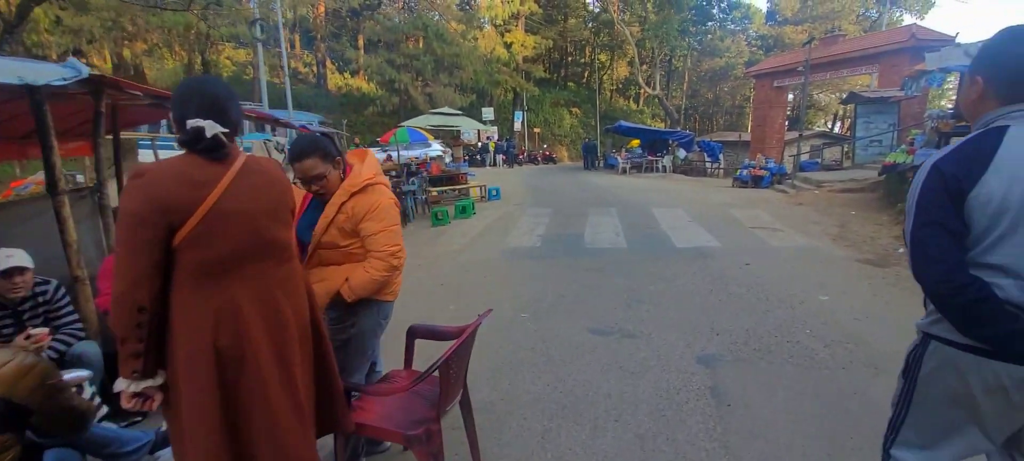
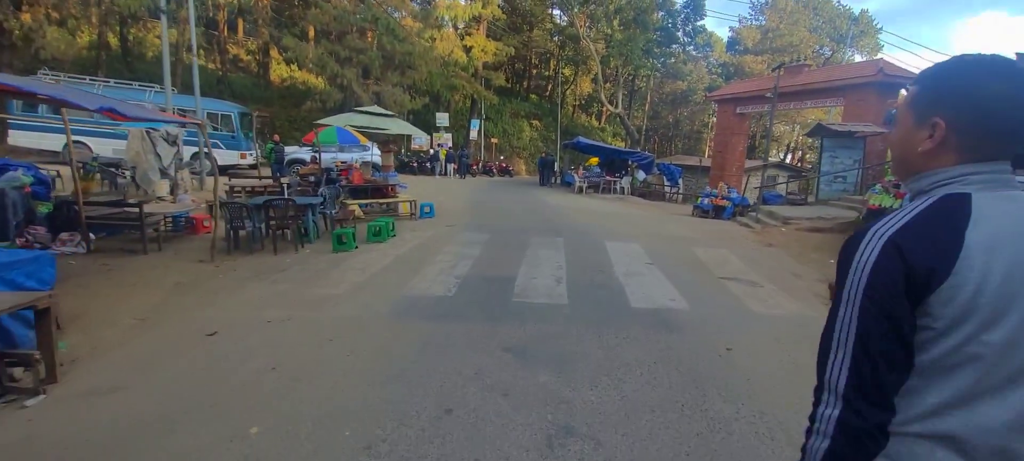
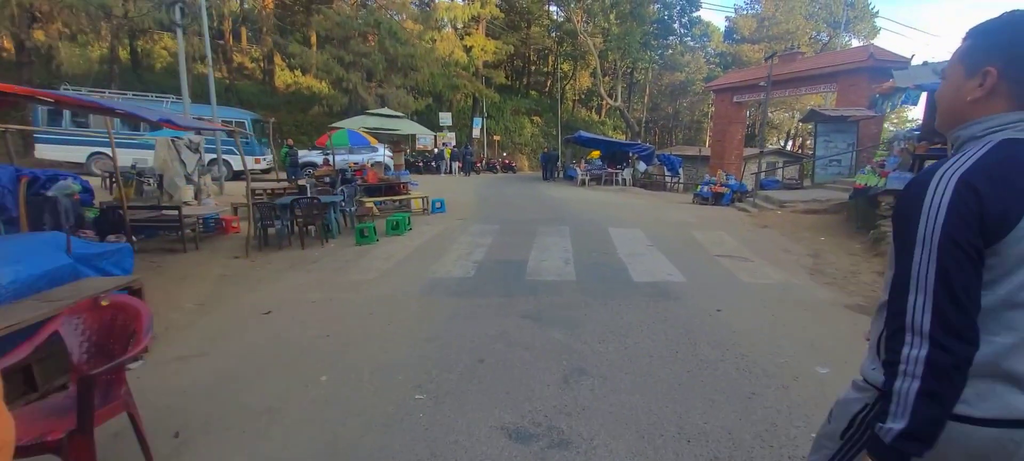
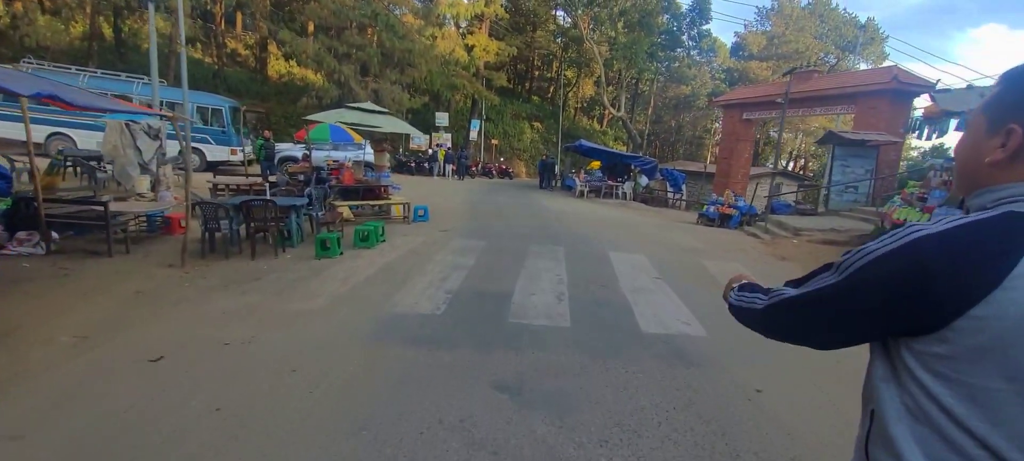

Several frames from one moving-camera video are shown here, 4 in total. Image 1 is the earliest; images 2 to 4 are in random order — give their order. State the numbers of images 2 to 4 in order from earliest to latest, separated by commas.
3, 2, 4
